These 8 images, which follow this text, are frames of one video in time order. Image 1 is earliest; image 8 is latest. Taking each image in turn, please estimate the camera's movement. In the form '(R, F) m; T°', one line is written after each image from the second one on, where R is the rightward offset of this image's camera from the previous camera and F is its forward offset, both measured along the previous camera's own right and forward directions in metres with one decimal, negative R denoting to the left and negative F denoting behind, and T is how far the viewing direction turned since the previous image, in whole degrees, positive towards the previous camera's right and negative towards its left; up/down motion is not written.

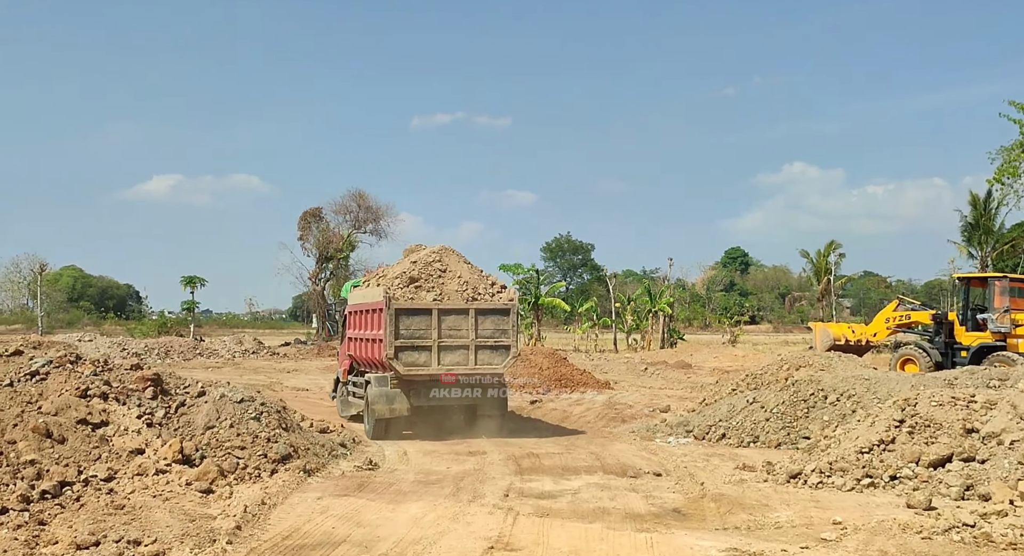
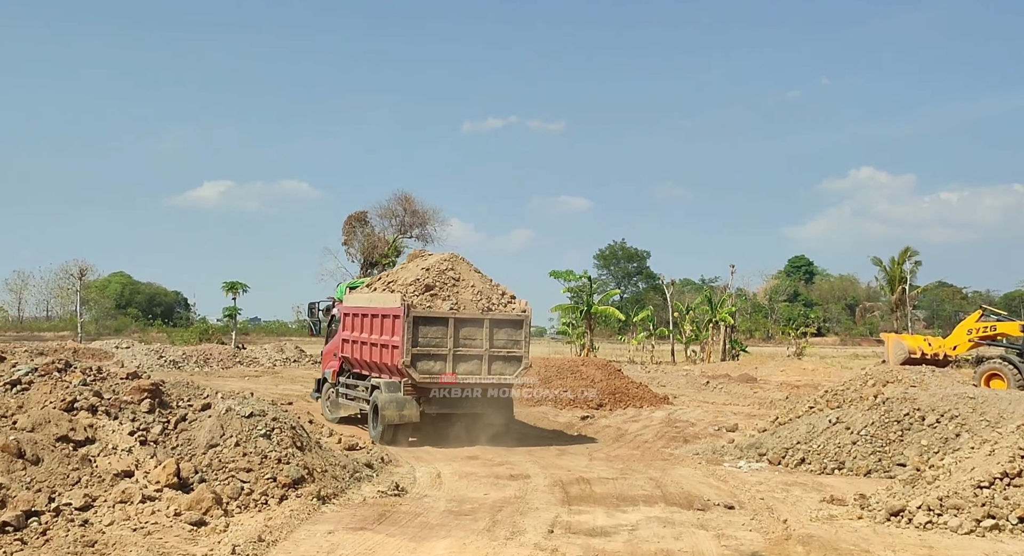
(+0.1, +1.7) m; -3°
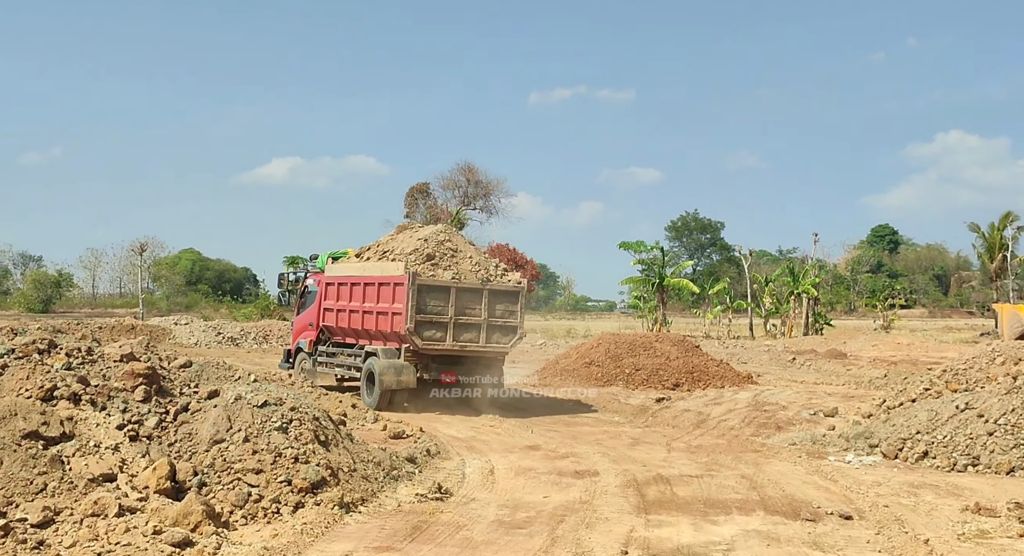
(+0.1, +2.0) m; -4°
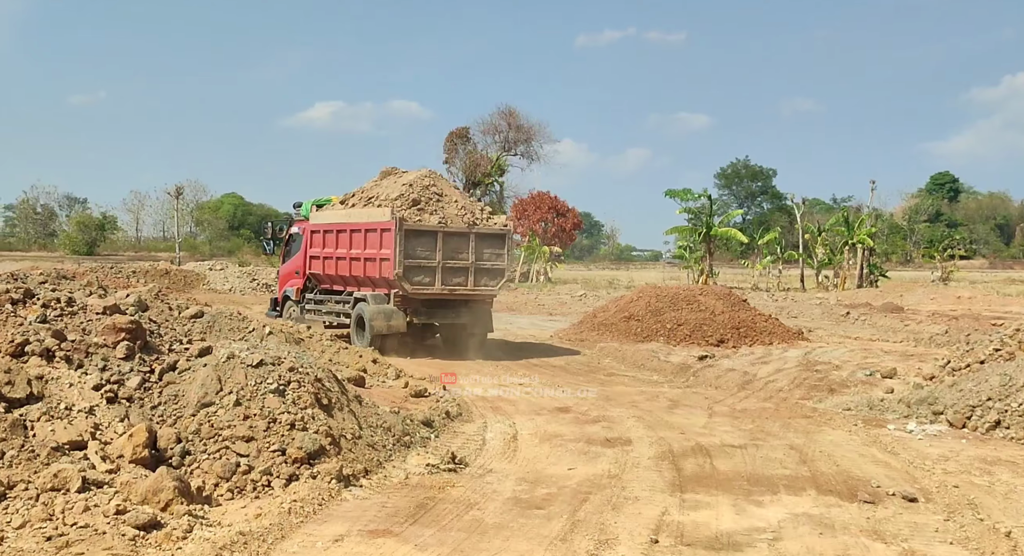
(+0.2, +1.0) m; -3°
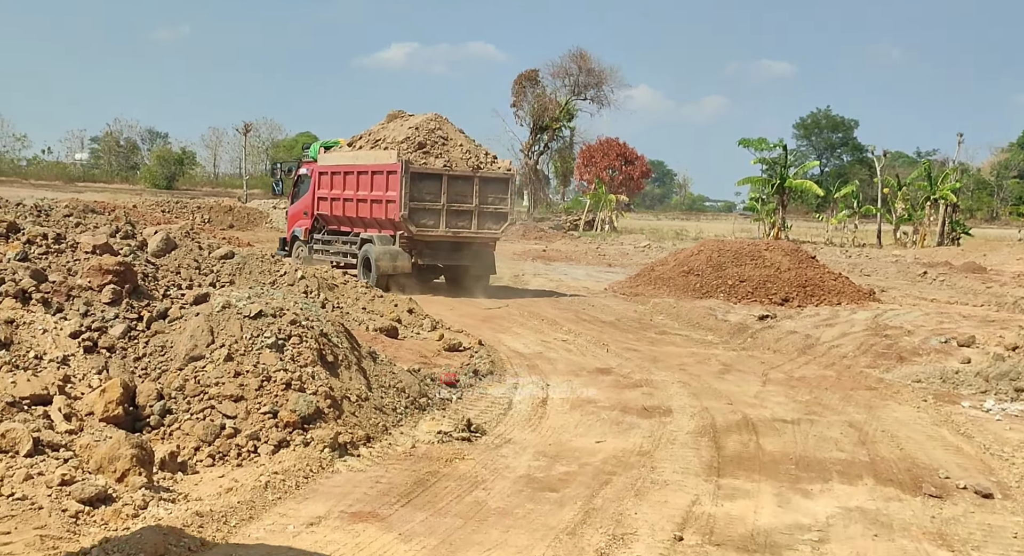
(+0.3, +0.9) m; -4°
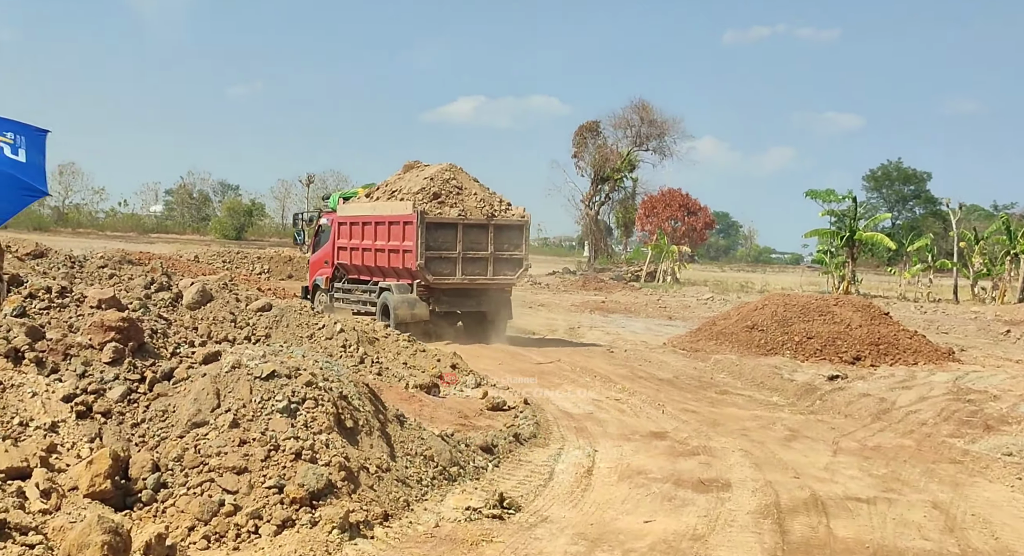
(+0.2, +0.8) m; -4°
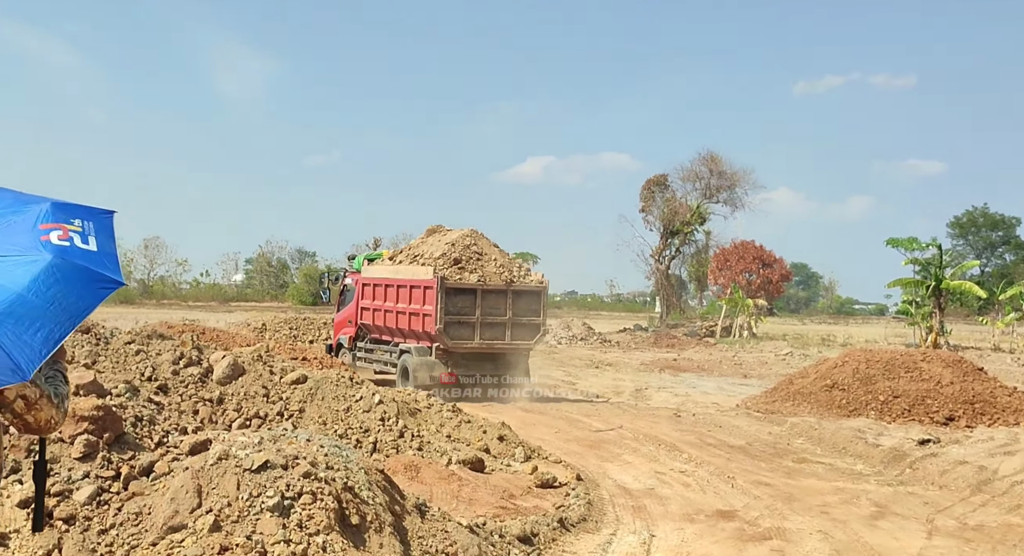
(+0.3, +0.9) m; -4°
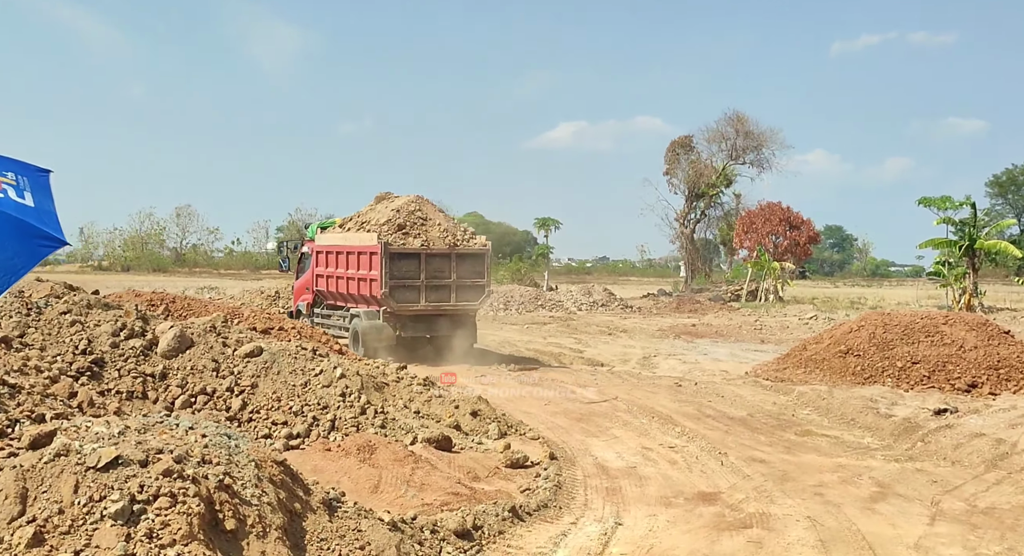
(+0.7, +0.9) m; -2°
